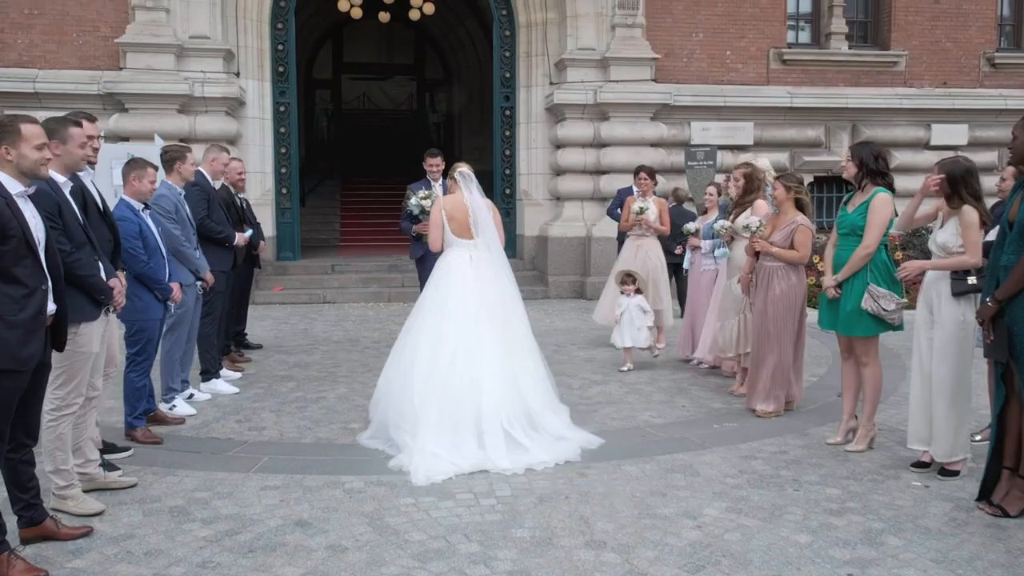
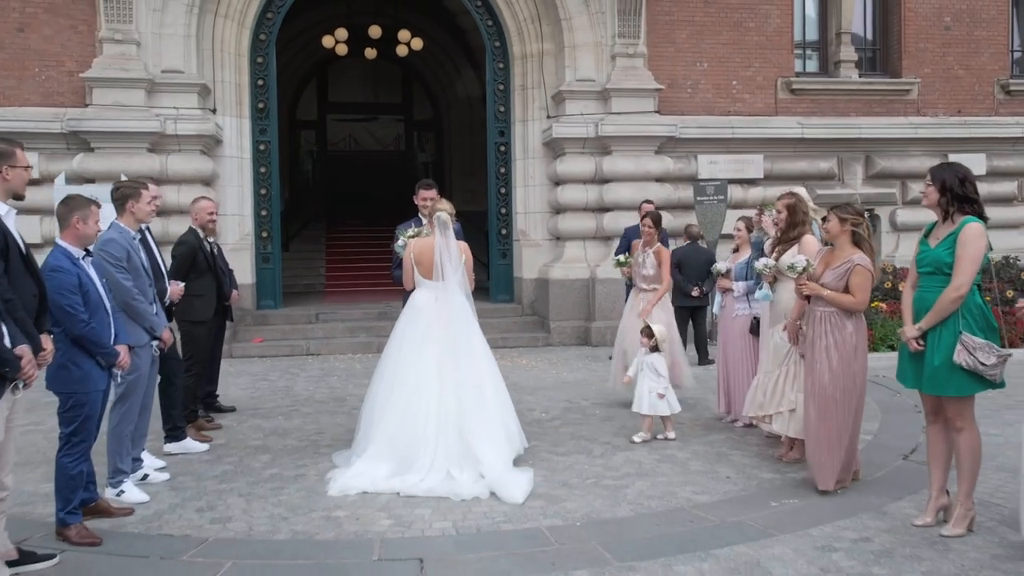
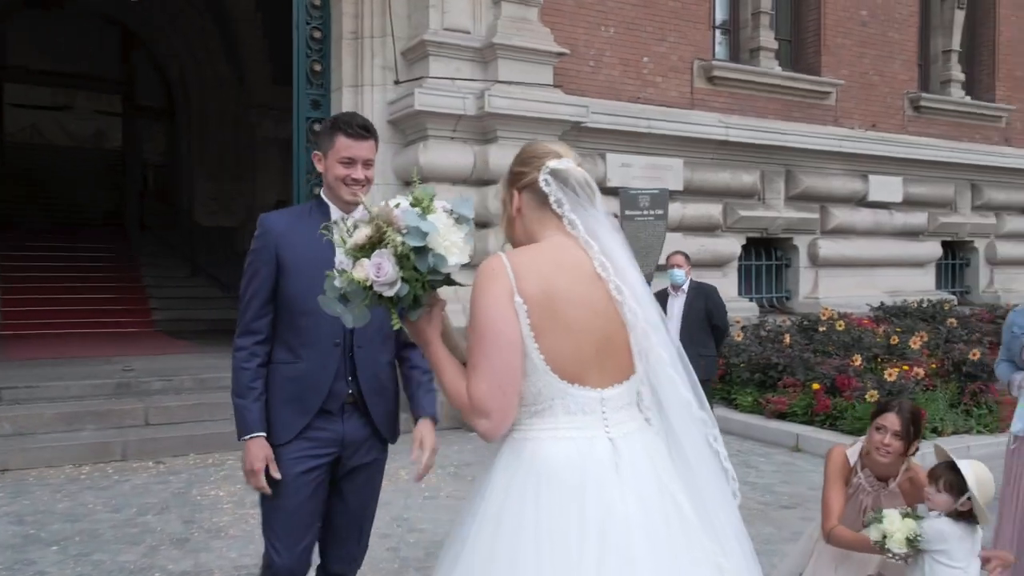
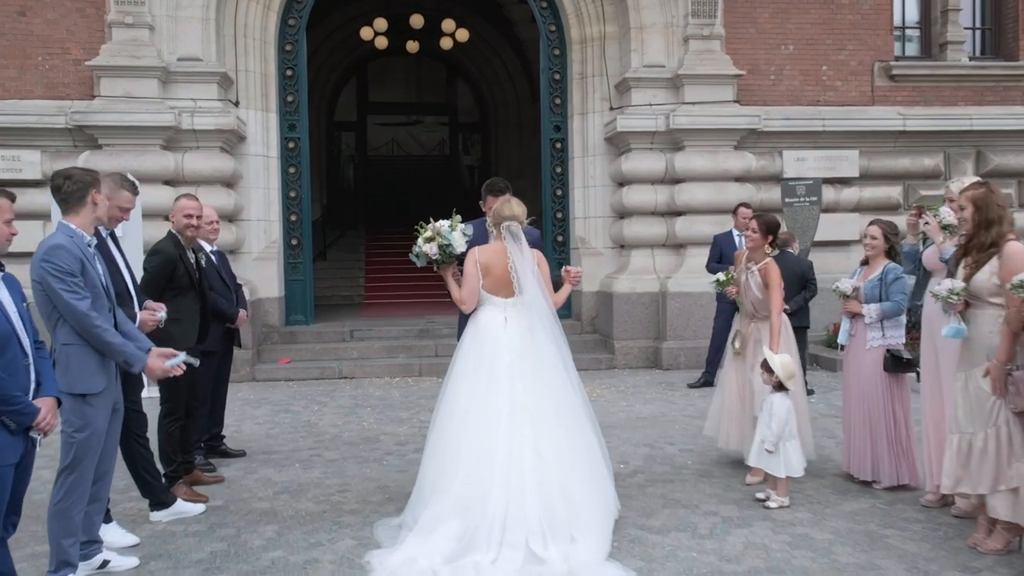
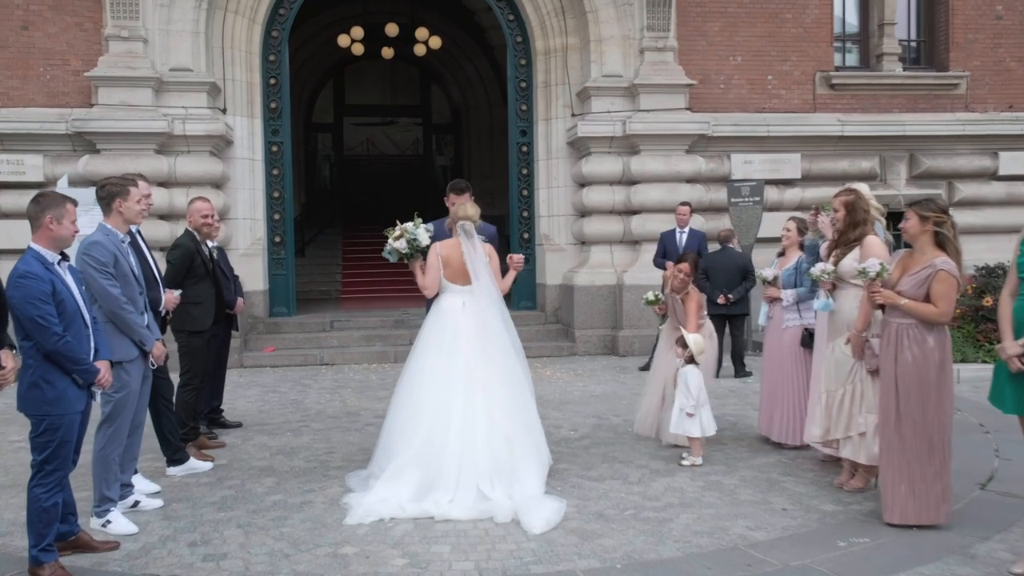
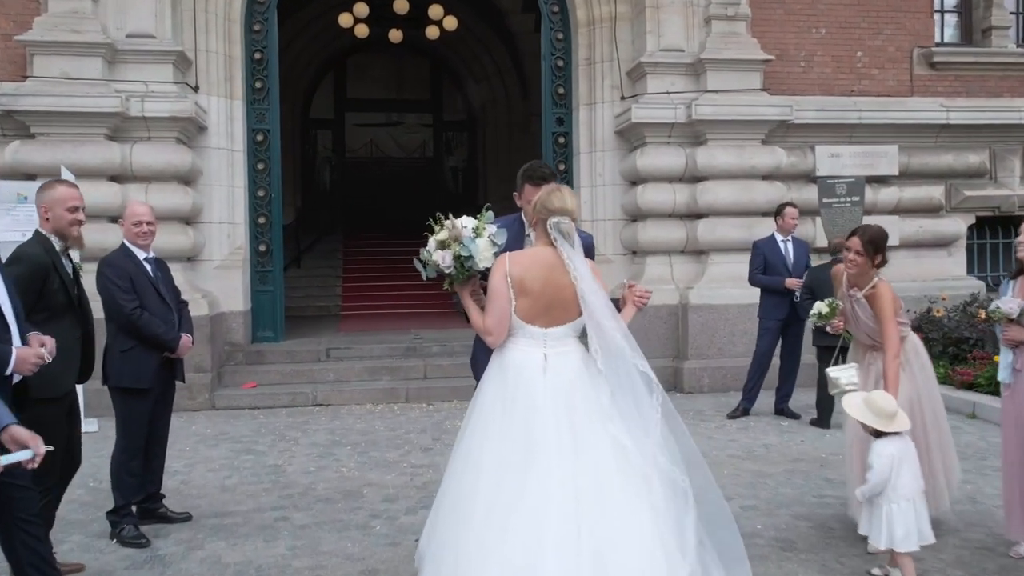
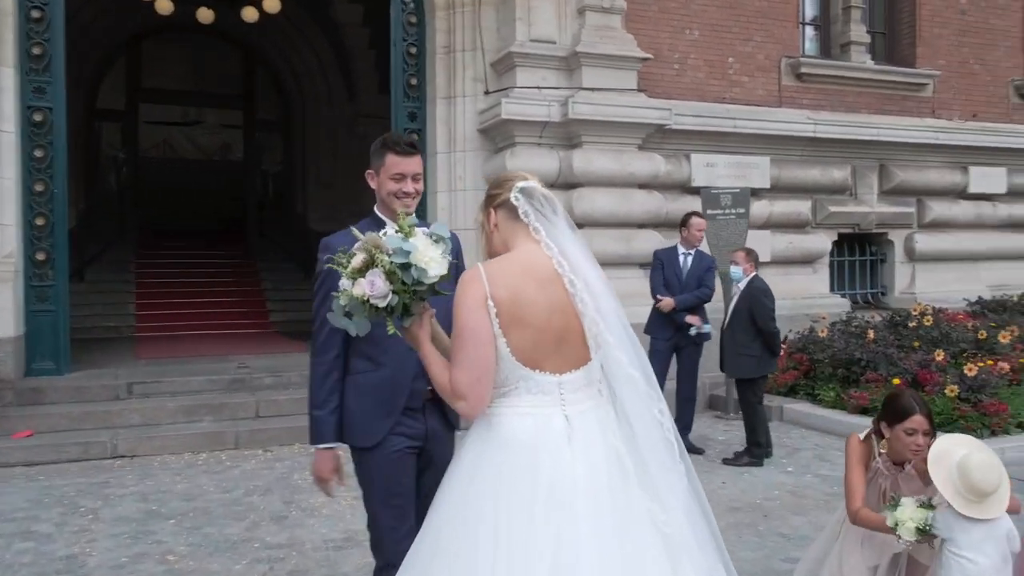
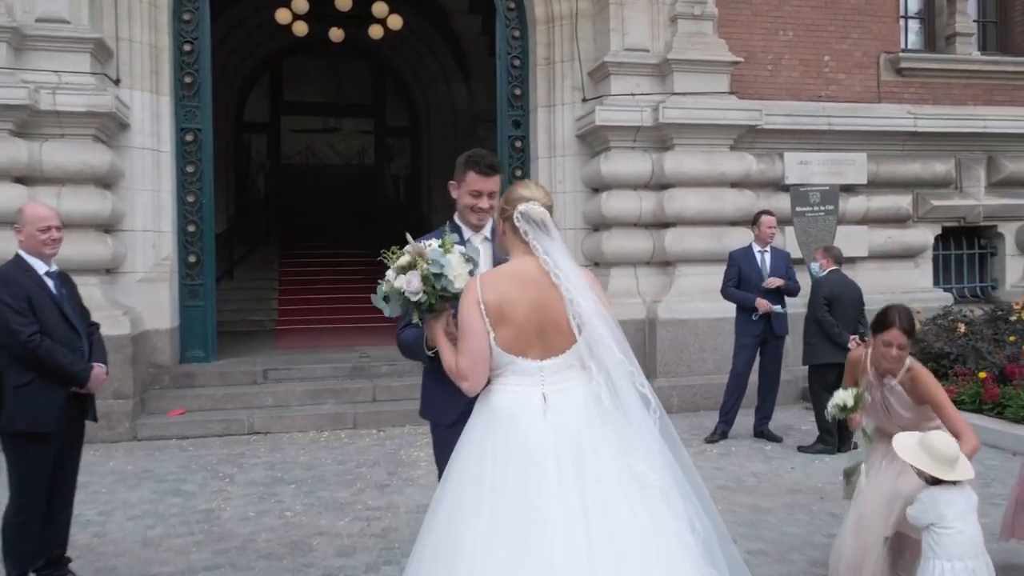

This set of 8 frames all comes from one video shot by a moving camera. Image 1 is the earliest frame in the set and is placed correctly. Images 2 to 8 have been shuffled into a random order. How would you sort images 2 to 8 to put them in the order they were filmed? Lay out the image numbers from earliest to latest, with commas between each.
2, 5, 4, 6, 8, 7, 3
